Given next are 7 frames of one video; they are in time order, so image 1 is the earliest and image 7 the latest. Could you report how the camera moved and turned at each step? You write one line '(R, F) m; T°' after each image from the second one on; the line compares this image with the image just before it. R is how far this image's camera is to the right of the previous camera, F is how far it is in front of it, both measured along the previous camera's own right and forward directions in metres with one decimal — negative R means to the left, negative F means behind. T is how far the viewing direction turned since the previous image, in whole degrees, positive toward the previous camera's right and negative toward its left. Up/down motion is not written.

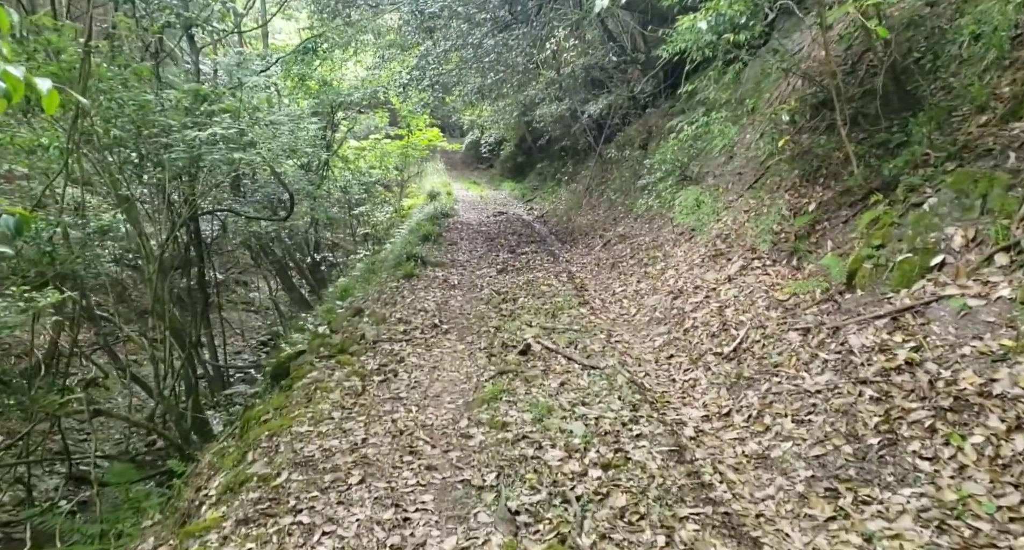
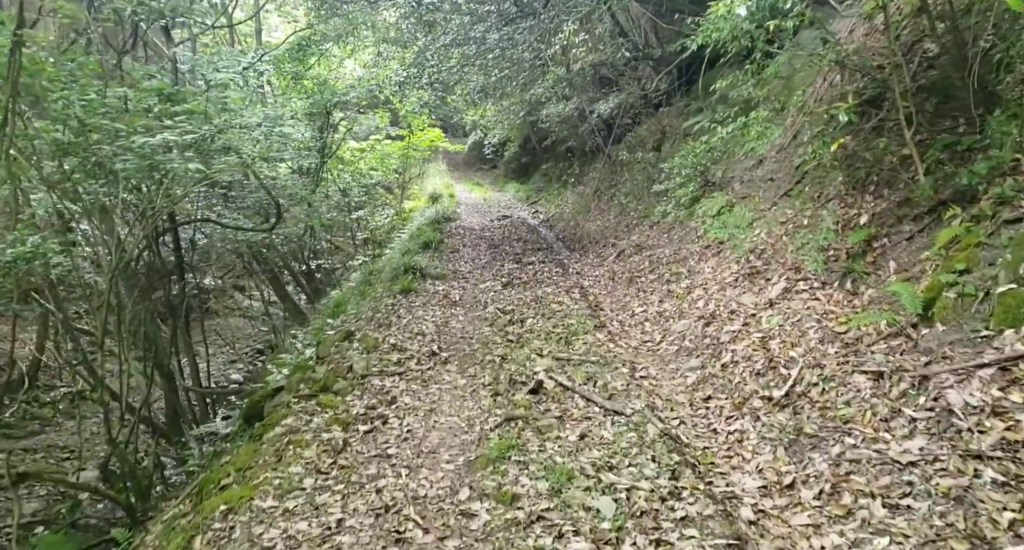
(-0.1, +1.1) m; 0°
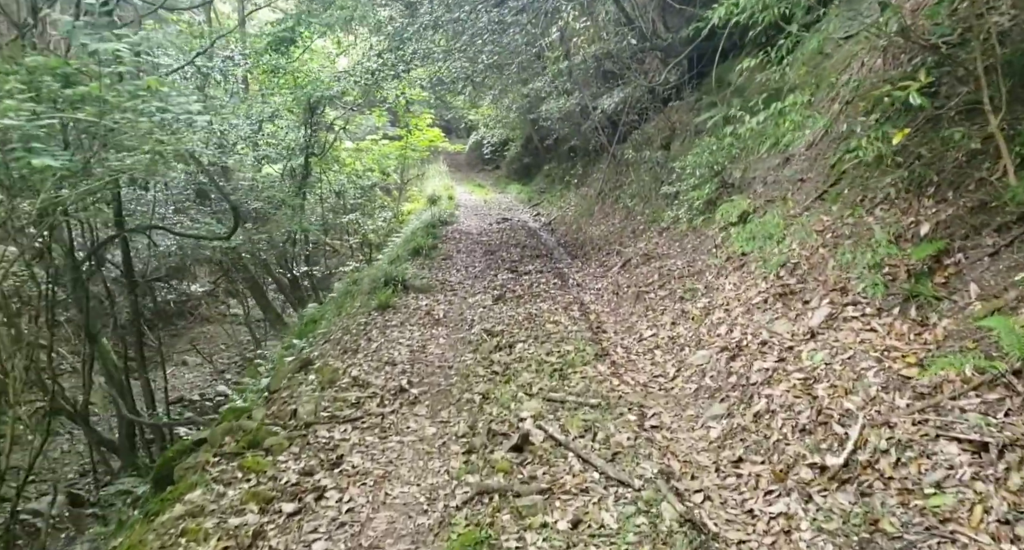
(+0.2, +1.4) m; 0°
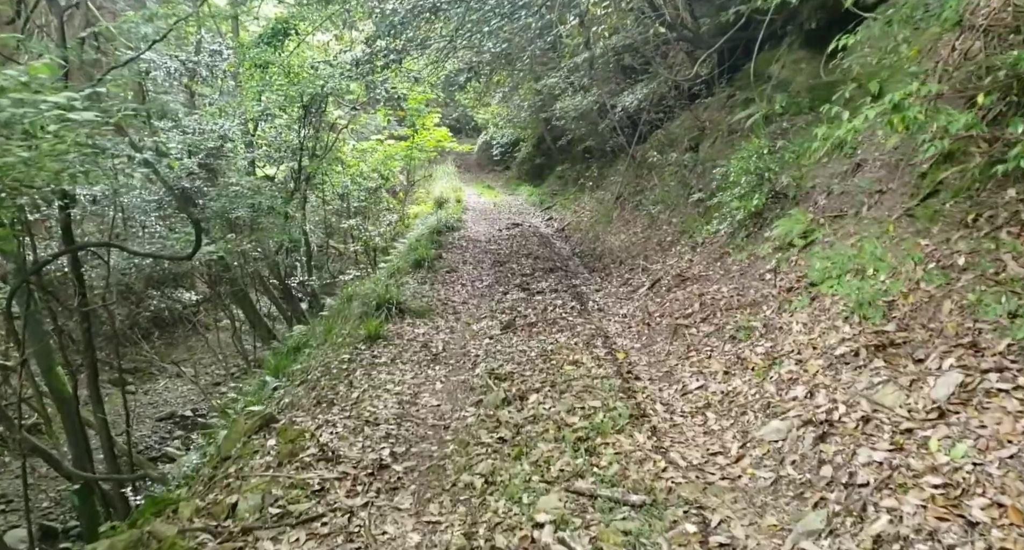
(0.0, +1.6) m; -1°
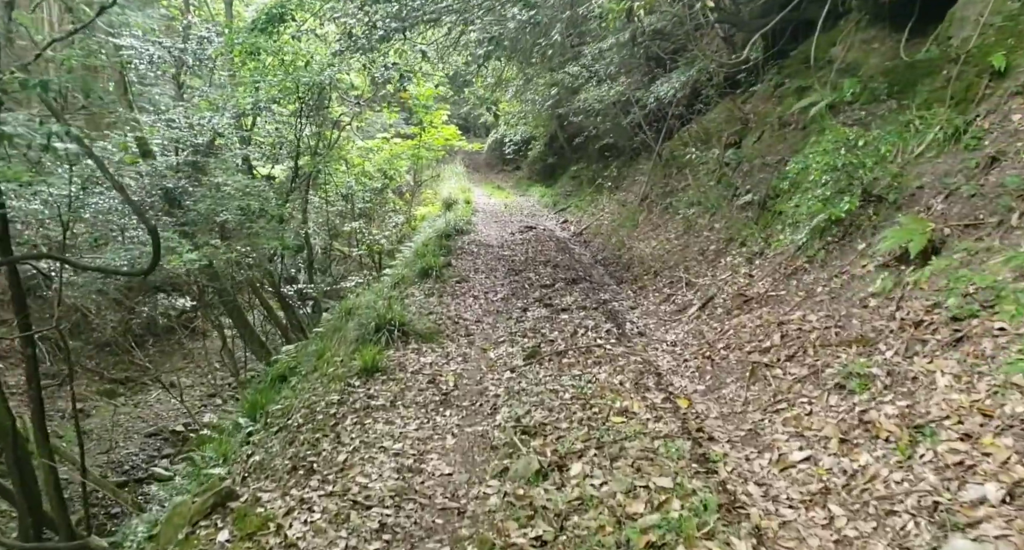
(-0.2, +1.7) m; -1°
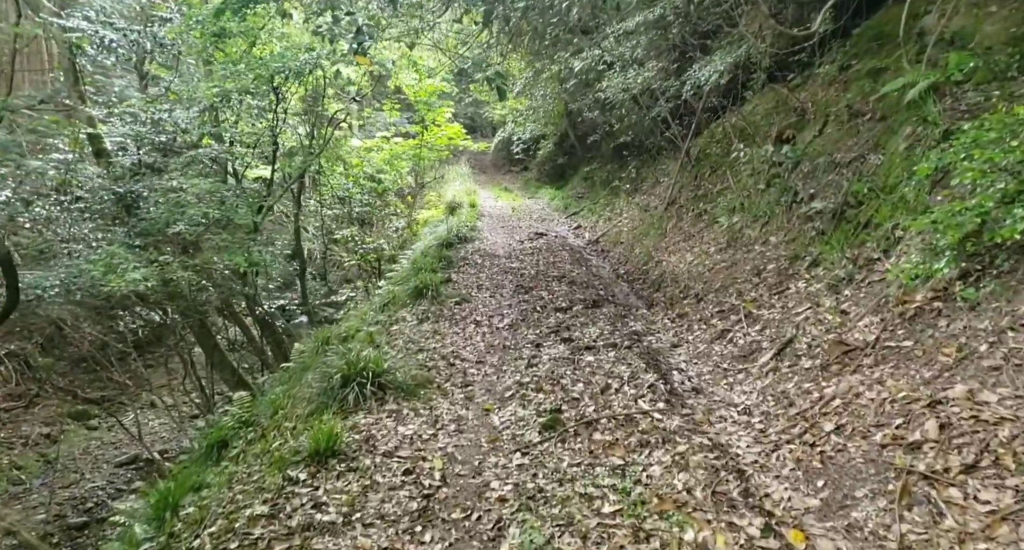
(0.0, +2.3) m; -1°
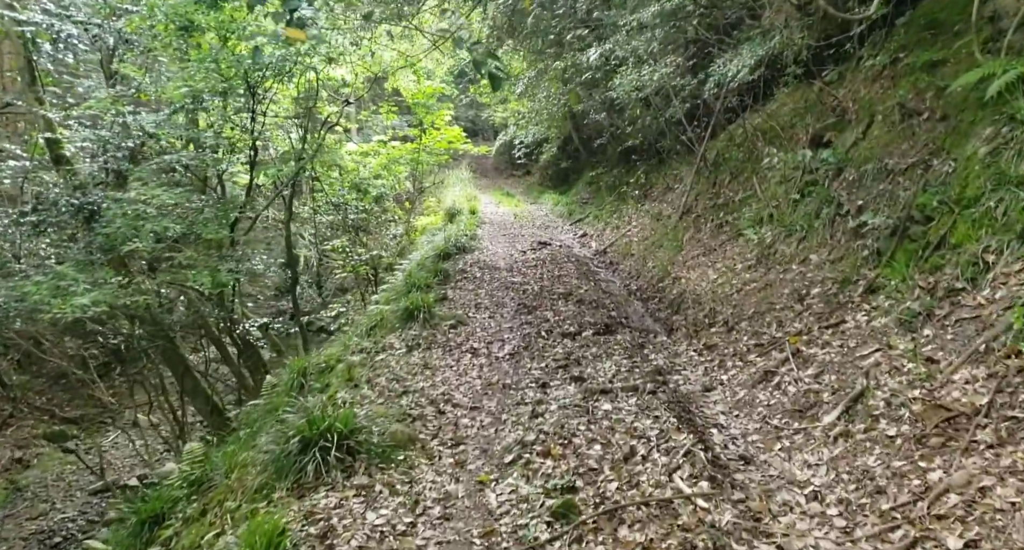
(0.0, +1.4) m; 0°
